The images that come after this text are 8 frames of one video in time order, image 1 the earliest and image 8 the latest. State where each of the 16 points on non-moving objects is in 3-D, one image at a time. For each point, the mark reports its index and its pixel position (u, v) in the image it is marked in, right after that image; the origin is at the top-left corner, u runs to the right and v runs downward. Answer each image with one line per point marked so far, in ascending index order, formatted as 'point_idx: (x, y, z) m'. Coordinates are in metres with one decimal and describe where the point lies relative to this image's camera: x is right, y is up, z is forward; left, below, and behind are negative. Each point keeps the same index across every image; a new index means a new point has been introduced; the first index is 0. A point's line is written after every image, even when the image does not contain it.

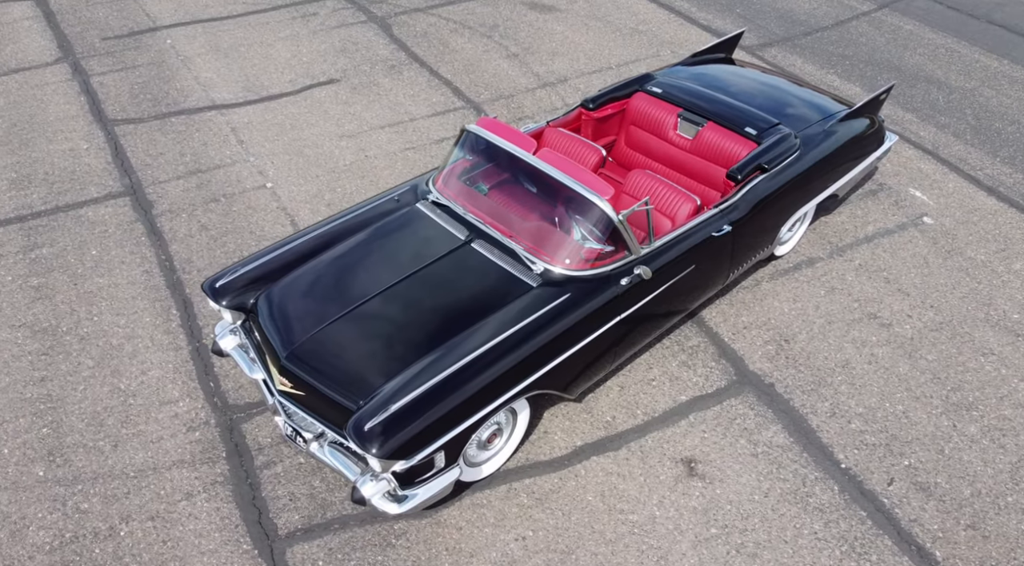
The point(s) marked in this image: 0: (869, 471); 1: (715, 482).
0: (+2.1, -1.1, +4.6) m
1: (+1.2, -1.1, +4.5) m
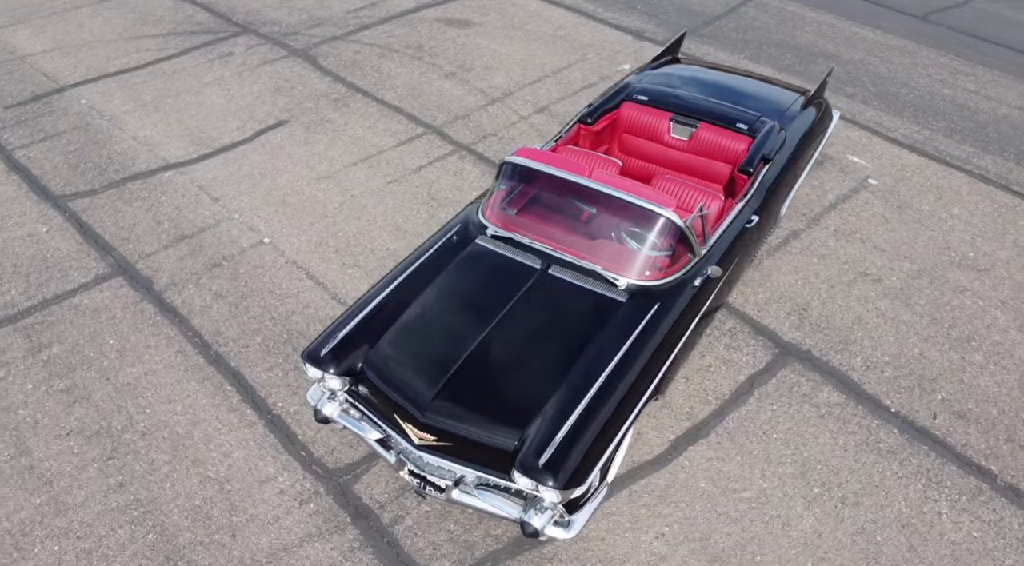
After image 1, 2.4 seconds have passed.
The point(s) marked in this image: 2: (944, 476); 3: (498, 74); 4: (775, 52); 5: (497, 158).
0: (+2.7, -0.9, +5.3) m
1: (+1.8, -1.0, +5.0) m
2: (+2.7, -1.2, +4.9) m
3: (-0.1, +2.4, +8.9) m
4: (+3.2, +2.8, +9.5) m
5: (-0.1, +1.2, +7.6) m
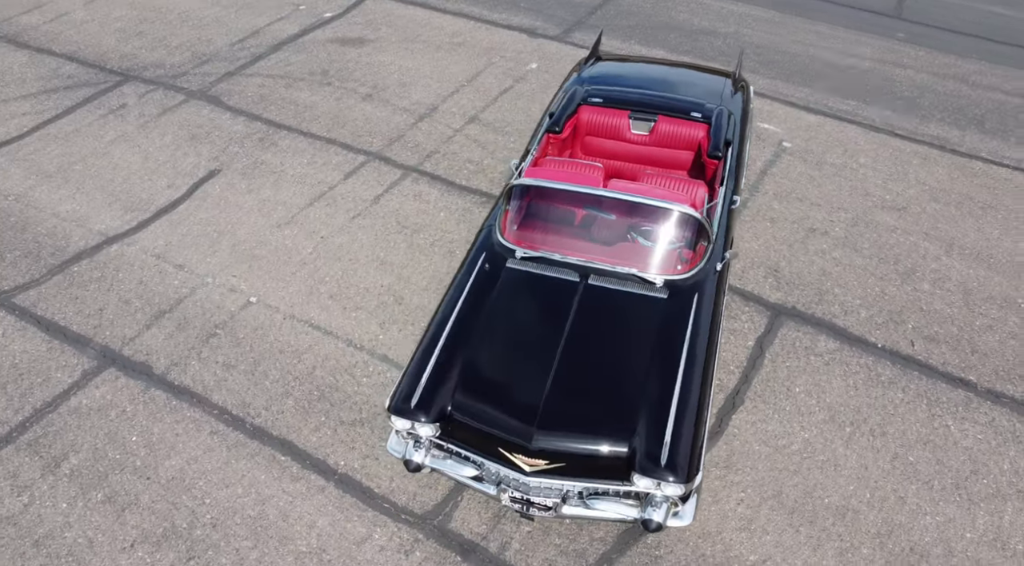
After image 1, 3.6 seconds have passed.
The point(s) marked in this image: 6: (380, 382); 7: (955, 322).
0: (+3.0, -0.5, +6.1) m
1: (+2.2, -0.8, +5.6) m
2: (+3.1, -0.8, +5.7) m
3: (-1.1, +2.2, +8.9) m
4: (+1.9, +3.2, +10.1) m
5: (-0.6, +1.1, +7.7) m
6: (-0.9, -0.7, +5.6) m
7: (+3.5, -0.3, +6.2) m
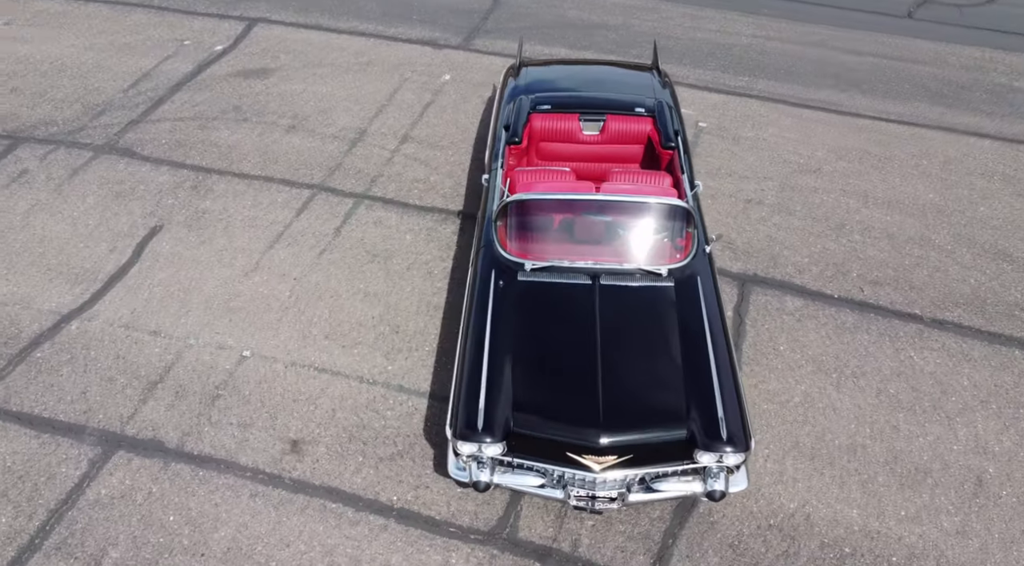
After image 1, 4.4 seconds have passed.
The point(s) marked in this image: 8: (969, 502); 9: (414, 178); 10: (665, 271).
0: (+2.9, -0.1, +6.8) m
1: (+2.3, -0.5, +6.2) m
2: (+3.1, -0.4, +6.4) m
3: (-2.0, +1.9, +8.8) m
4: (+0.6, +3.4, +10.5) m
5: (-1.1, +0.8, +7.7) m
6: (-0.8, -0.9, +5.7) m
7: (+3.4, +0.2, +7.1) m
8: (+3.0, -1.5, +5.2) m
9: (-1.0, +1.1, +8.0) m
10: (+1.1, +0.1, +5.5) m
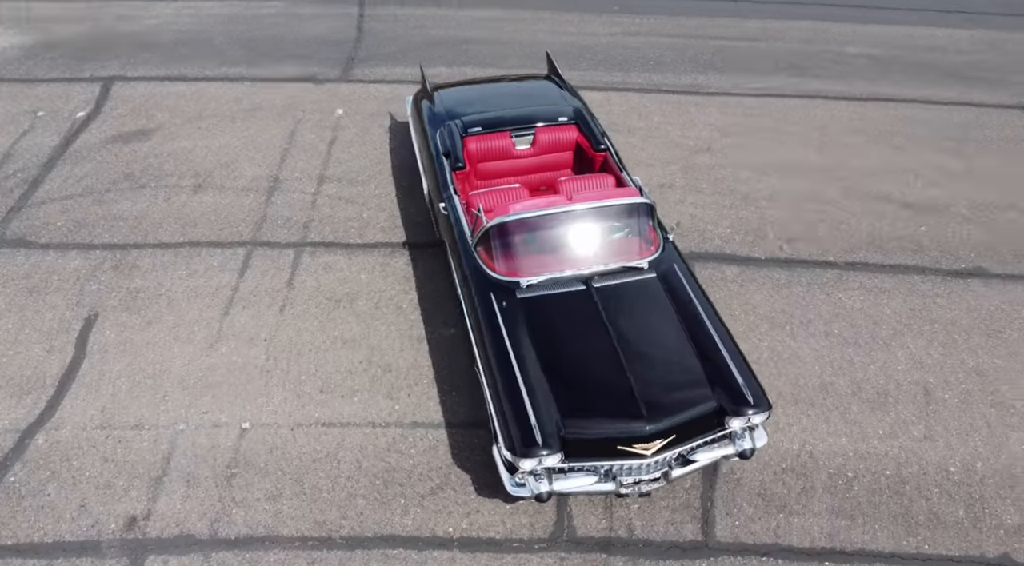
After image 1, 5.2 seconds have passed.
0: (+2.5, +0.3, +7.6) m
1: (+2.2, -0.2, +7.0) m
2: (+2.9, 0.0, +7.4) m
3: (-2.9, +1.3, +8.6) m
4: (-1.1, +3.1, +10.8) m
5: (-1.7, +0.4, +7.7) m
6: (-0.6, -1.2, +5.8) m
7: (+2.9, +0.6, +8.0) m
8: (+3.2, -1.0, +6.2) m
9: (-1.7, +0.7, +7.9) m
10: (+1.0, +0.1, +6.0) m
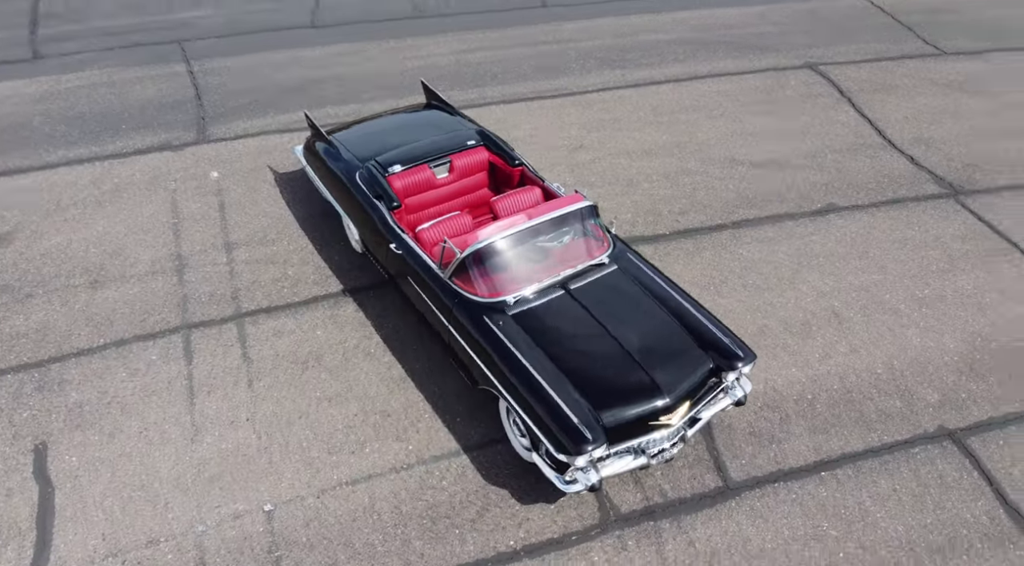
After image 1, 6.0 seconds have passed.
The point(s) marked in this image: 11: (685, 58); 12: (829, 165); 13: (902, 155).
0: (+1.7, +0.6, +8.6) m
1: (+1.7, 0.0, +7.9) m
2: (+2.2, +0.5, +8.4) m
3: (-3.9, +0.3, +8.1) m
4: (-3.1, +2.5, +10.6) m
5: (-2.3, -0.2, +7.5) m
6: (-0.4, -1.5, +6.0) m
7: (+1.9, +1.0, +9.0) m
8: (+3.1, -0.4, +7.4) m
9: (-2.4, 0.0, +7.8) m
10: (+0.8, +0.2, +6.6) m
11: (+2.6, +3.4, +11.9) m
12: (+3.9, +1.5, +9.7) m
13: (+4.9, +1.6, +9.9) m
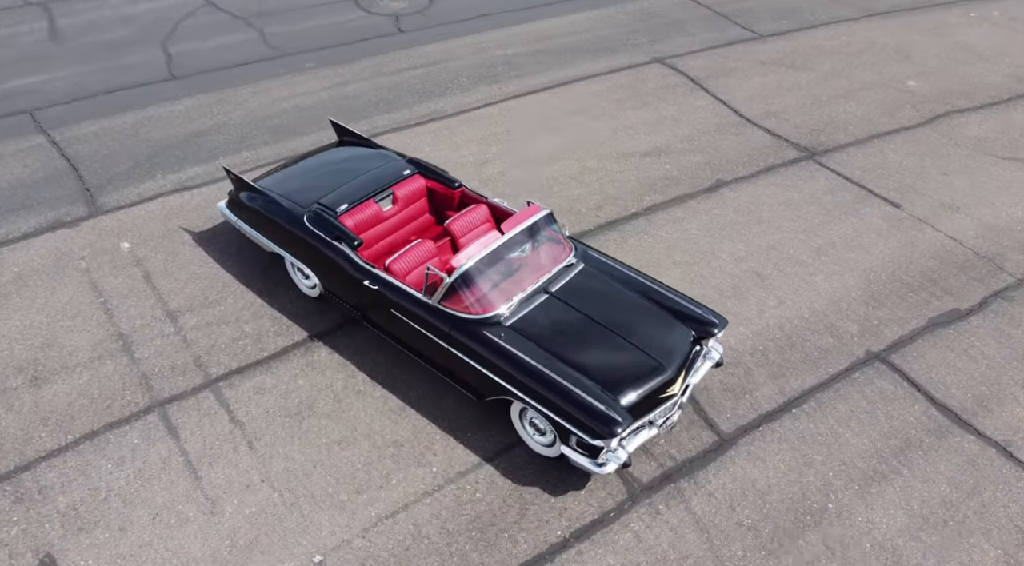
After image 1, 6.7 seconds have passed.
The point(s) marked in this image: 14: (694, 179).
0: (+1.0, +0.7, +9.3) m
1: (+1.2, +0.2, +8.6) m
2: (+1.5, +0.7, +9.2) m
3: (-4.3, -0.5, +7.6) m
4: (-4.5, +1.6, +10.2) m
5: (-2.5, -0.7, +7.4) m
6: (-0.2, -1.6, +6.3) m
7: (+1.0, +1.1, +9.7) m
8: (+2.7, 0.0, +8.4) m
9: (-2.7, -0.5, +7.6) m
10: (+0.5, +0.2, +7.1) m
11: (+0.6, +3.5, +12.7) m
12: (+2.6, +1.9, +10.8) m
13: (+3.5, +2.2, +11.2) m
14: (+2.3, +1.3, +10.1) m
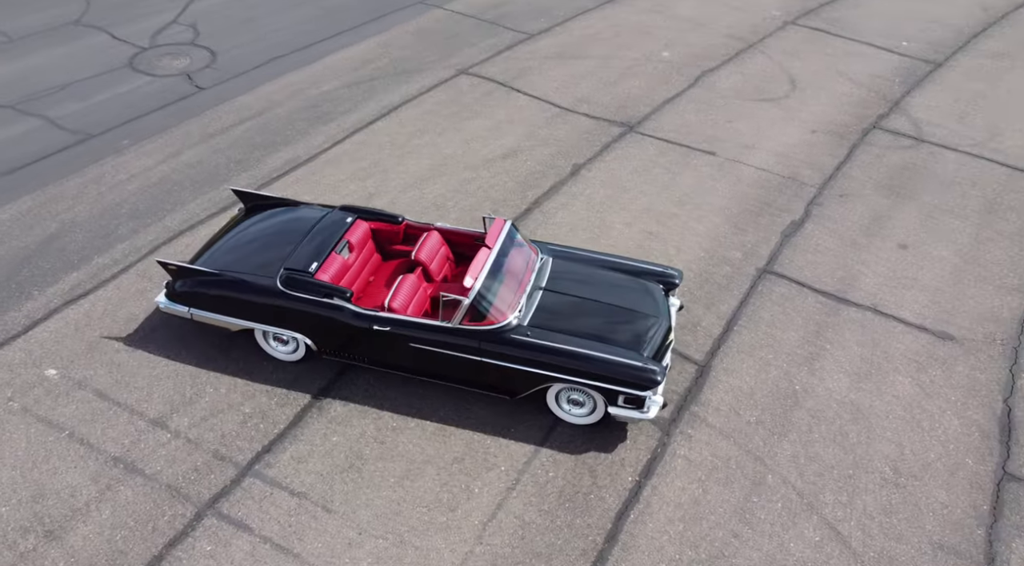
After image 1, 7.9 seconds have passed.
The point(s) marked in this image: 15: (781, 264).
0: (-0.2, +0.8, +10.3) m
1: (+0.4, +0.3, +9.7) m
2: (+0.3, +0.8, +10.4) m
3: (-4.0, -1.7, +6.9) m
4: (-5.6, +0.1, +9.2) m
5: (-2.3, -1.5, +7.4) m
6: (+0.4, -1.7, +7.2) m
7: (-0.4, +1.1, +10.7) m
8: (+1.9, +0.5, +10.0) m
9: (-2.6, -1.3, +7.5) m
10: (+0.3, +0.3, +8.1) m
11: (-2.4, +3.2, +13.2) m
12: (+0.5, +2.2, +12.2) m
13: (+1.1, +2.8, +12.9) m
14: (+0.6, +1.7, +11.4) m
15: (+3.3, +0.2, +9.7) m
